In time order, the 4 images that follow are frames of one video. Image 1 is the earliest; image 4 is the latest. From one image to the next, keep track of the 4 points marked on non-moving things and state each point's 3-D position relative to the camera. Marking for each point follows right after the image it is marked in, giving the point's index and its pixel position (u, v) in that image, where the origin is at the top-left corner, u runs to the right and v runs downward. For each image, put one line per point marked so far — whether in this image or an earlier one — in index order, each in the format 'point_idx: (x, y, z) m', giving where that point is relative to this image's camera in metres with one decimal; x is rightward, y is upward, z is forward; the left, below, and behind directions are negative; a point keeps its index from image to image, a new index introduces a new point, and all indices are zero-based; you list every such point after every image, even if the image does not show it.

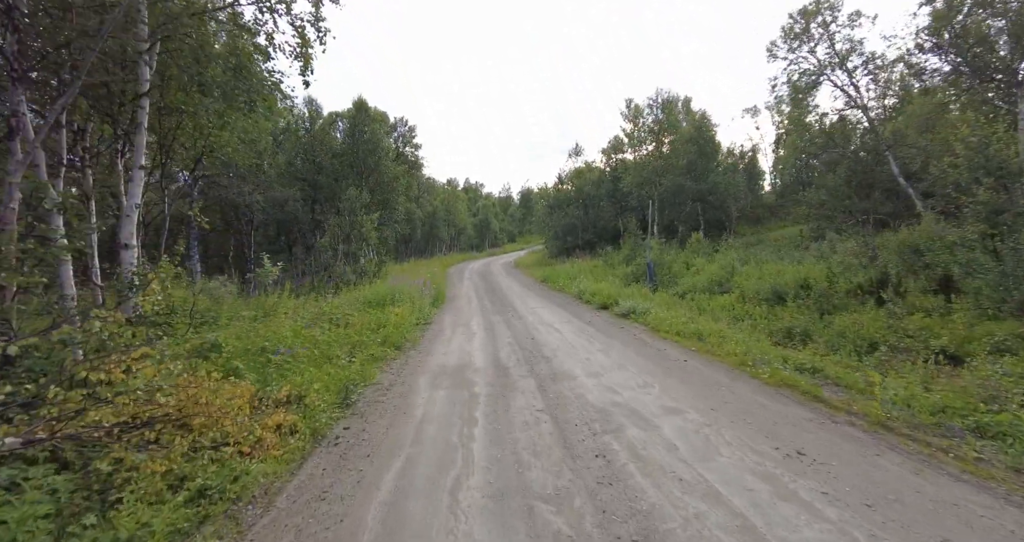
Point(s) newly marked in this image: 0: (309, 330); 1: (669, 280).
0: (-3.6, -1.1, +9.1) m
1: (+5.3, -0.3, +17.5) m
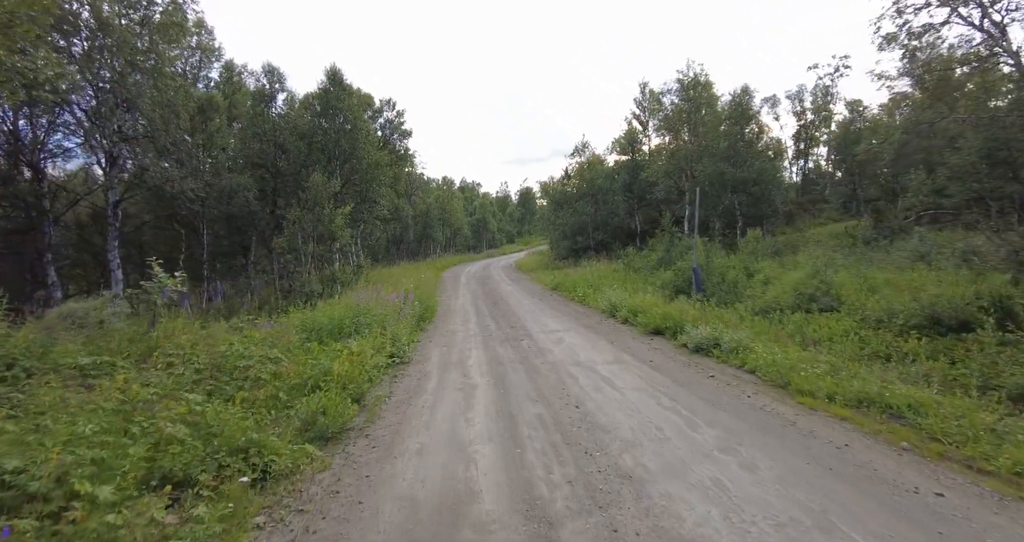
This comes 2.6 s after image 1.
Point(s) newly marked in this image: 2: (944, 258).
0: (-3.3, -1.3, +4.8) m
1: (+5.6, -0.5, +13.3) m
2: (+11.1, +0.3, +12.9) m
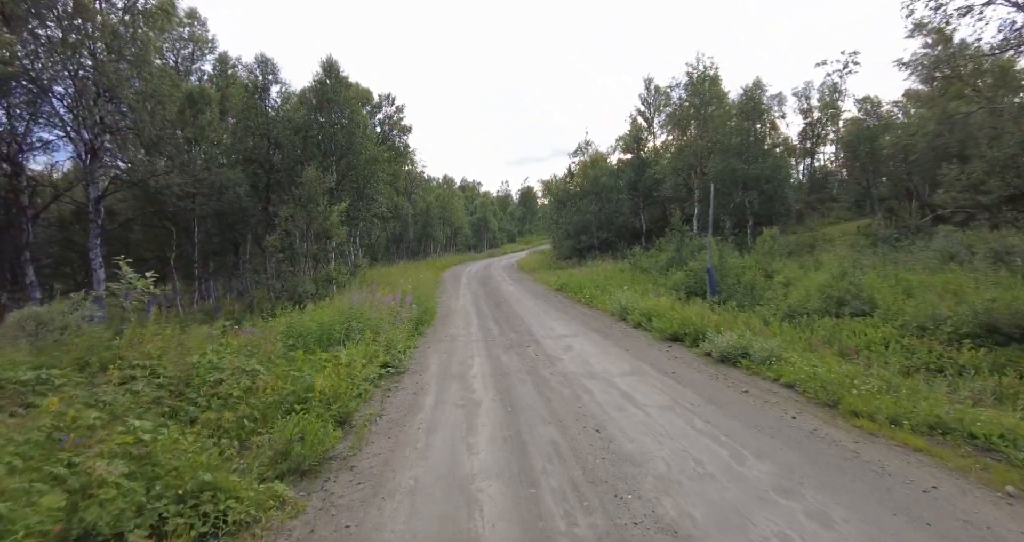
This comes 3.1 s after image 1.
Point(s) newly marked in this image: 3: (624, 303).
0: (-3.2, -1.3, +4.0) m
1: (+5.7, -0.6, +12.5) m
2: (+11.2, +0.3, +12.1) m
3: (+2.9, -0.8, +13.0) m
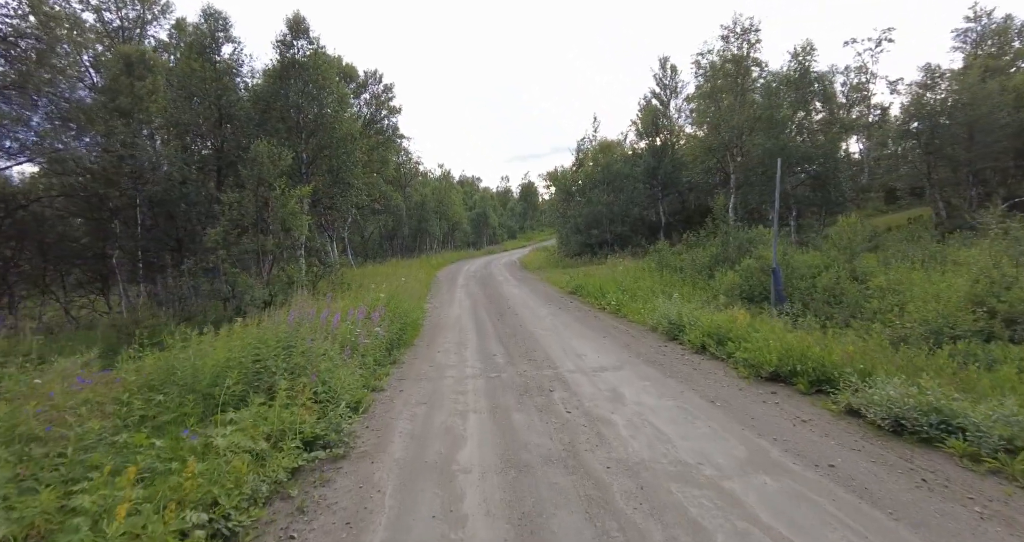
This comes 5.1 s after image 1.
0: (-3.0, -1.4, +0.7) m
1: (+5.9, -0.6, +9.2) m
2: (+11.3, +0.3, +8.7) m
3: (+3.1, -0.9, +9.7) m
